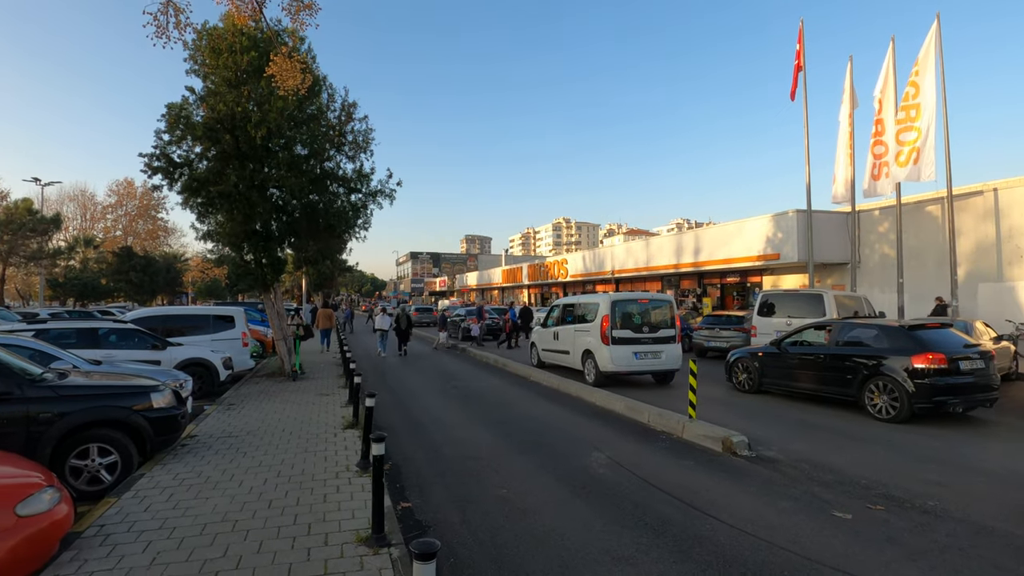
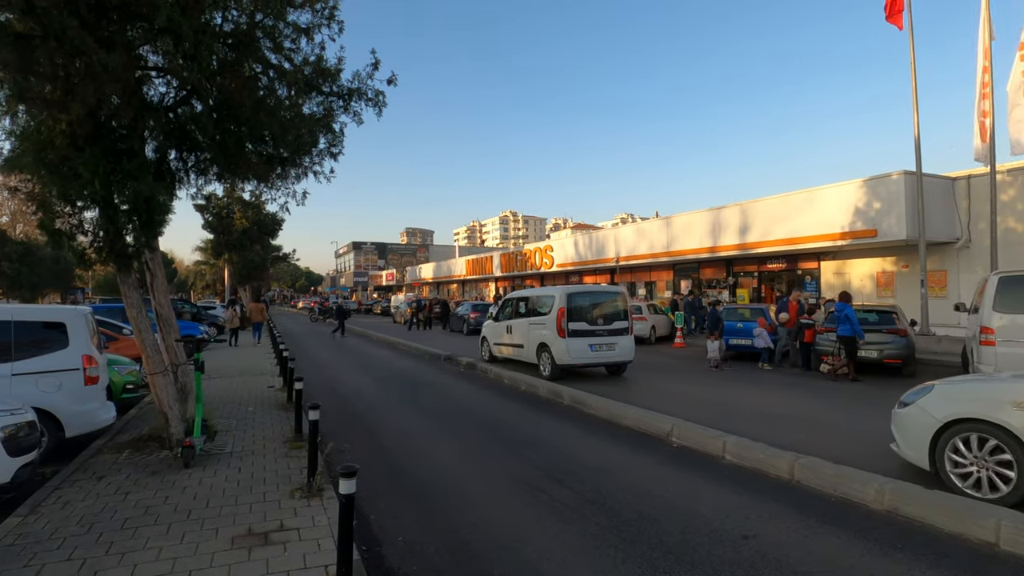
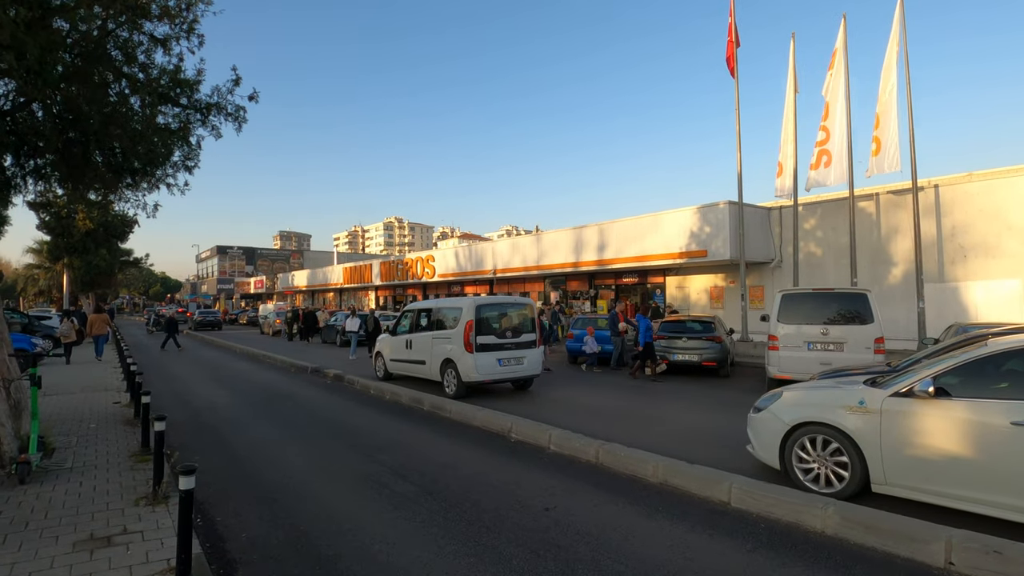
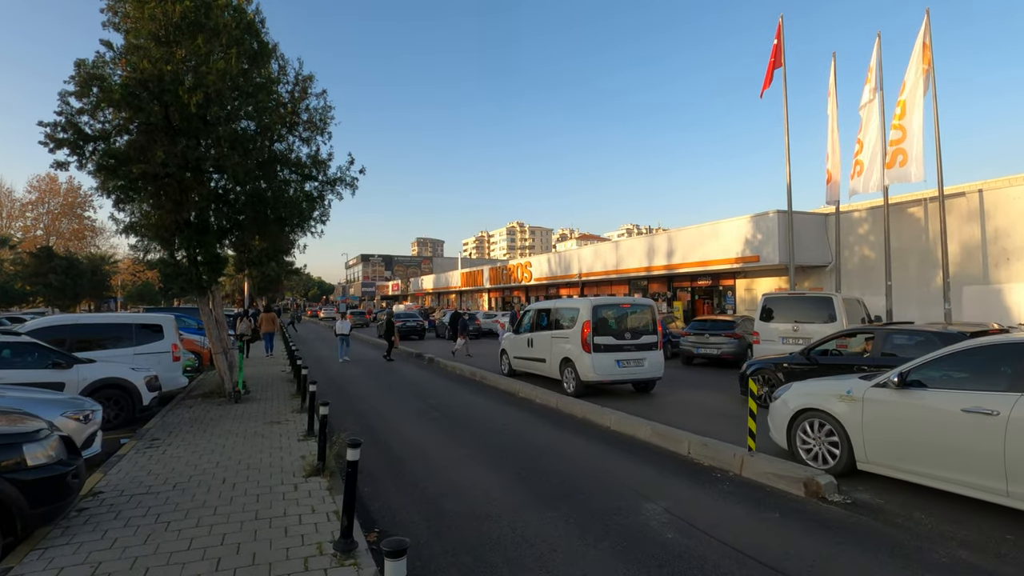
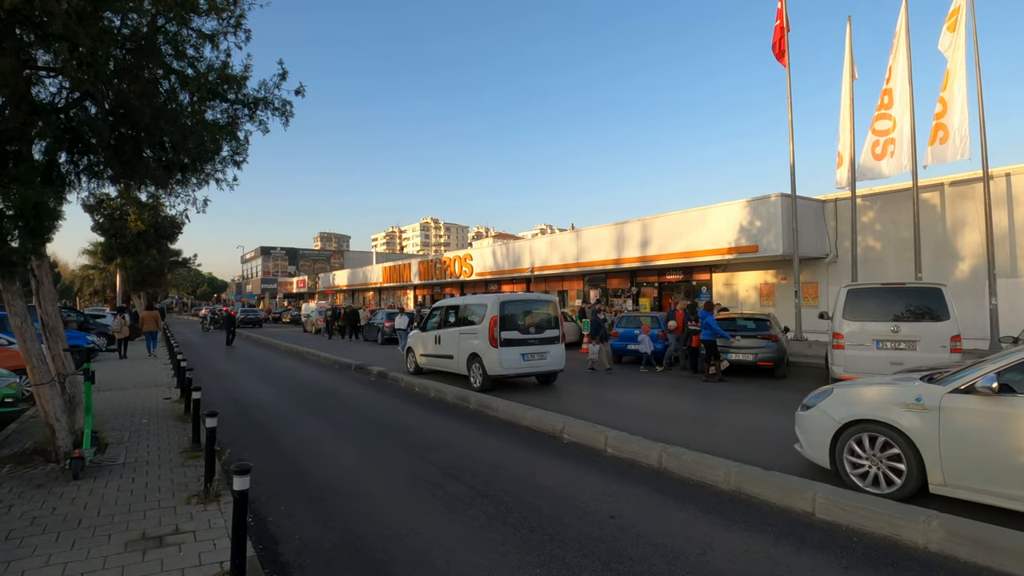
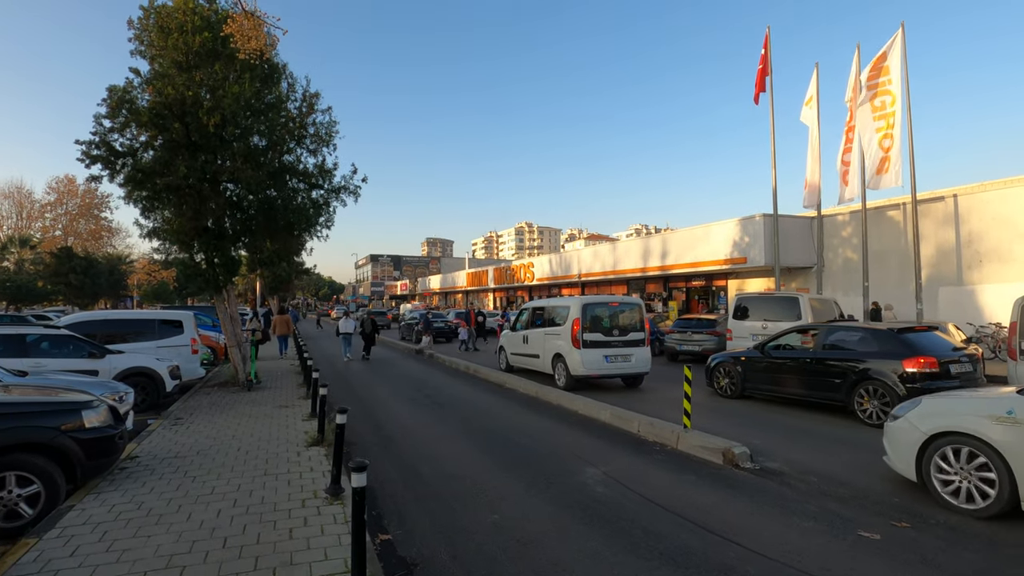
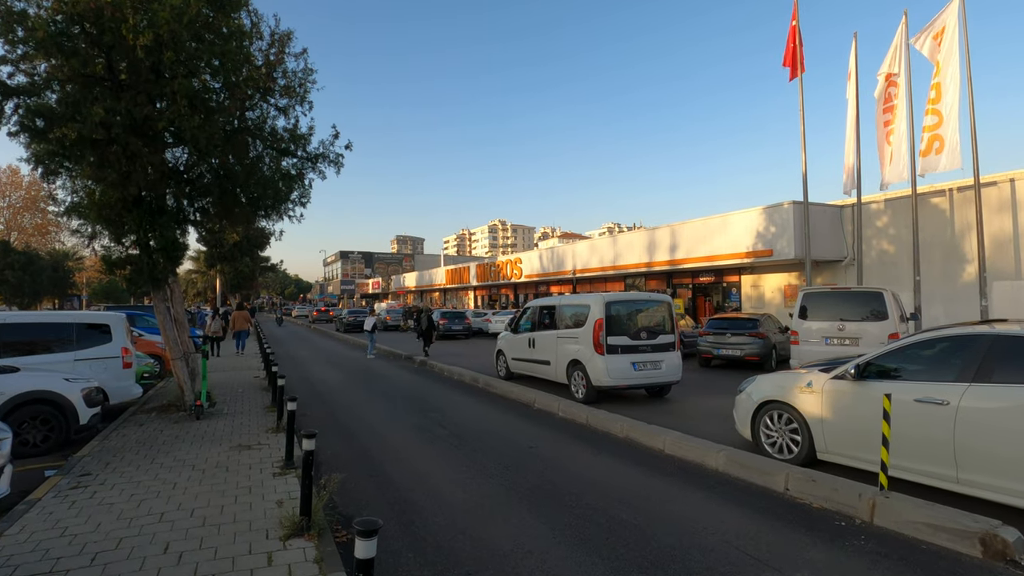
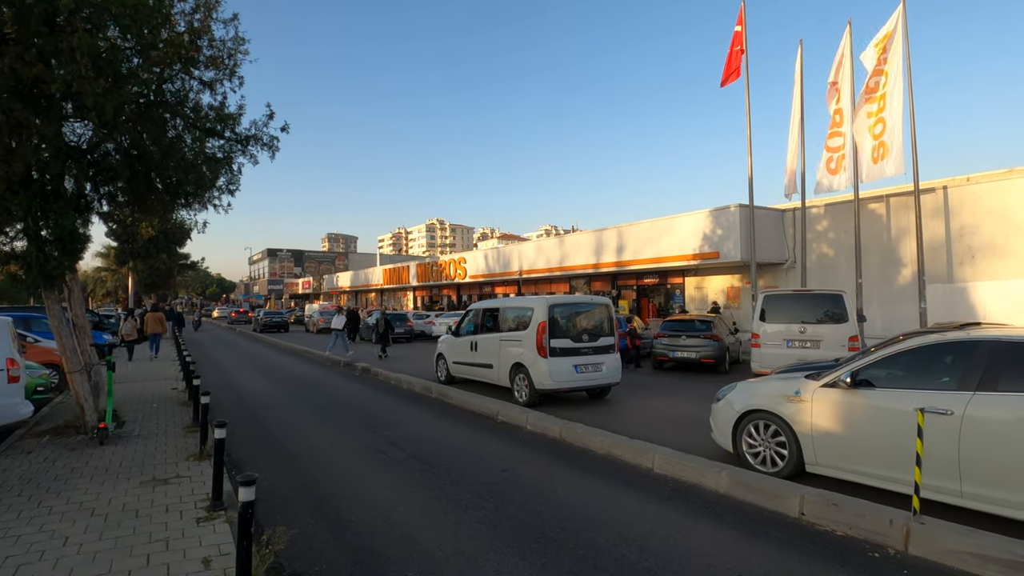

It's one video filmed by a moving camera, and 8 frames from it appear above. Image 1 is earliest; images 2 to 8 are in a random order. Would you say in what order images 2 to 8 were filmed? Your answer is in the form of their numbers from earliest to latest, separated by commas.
6, 4, 7, 8, 3, 5, 2
